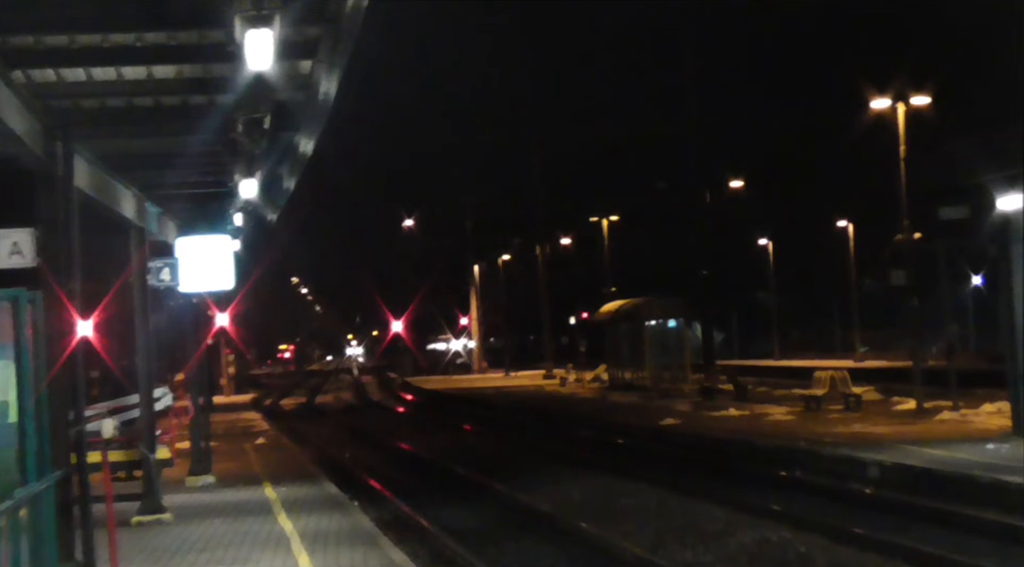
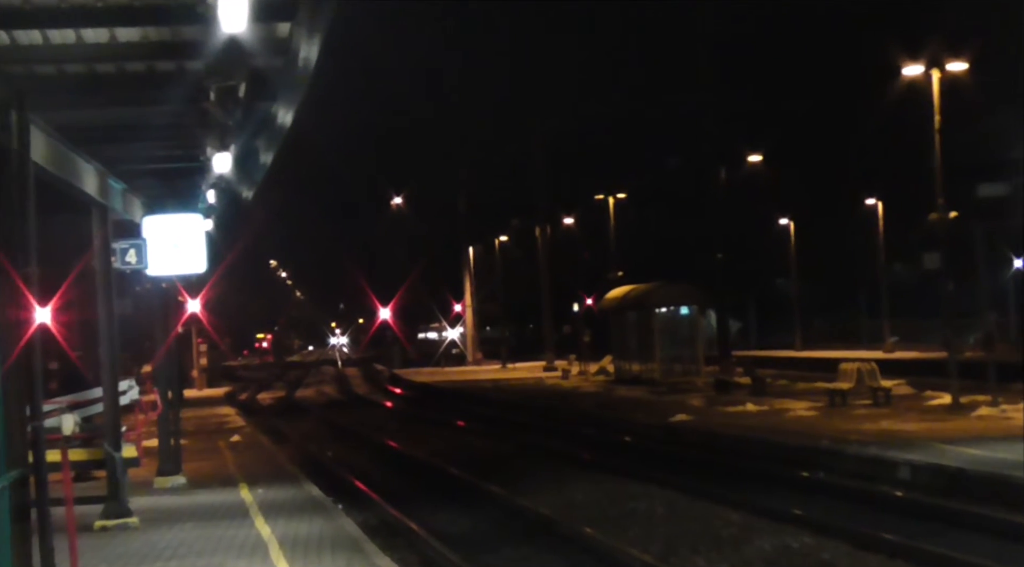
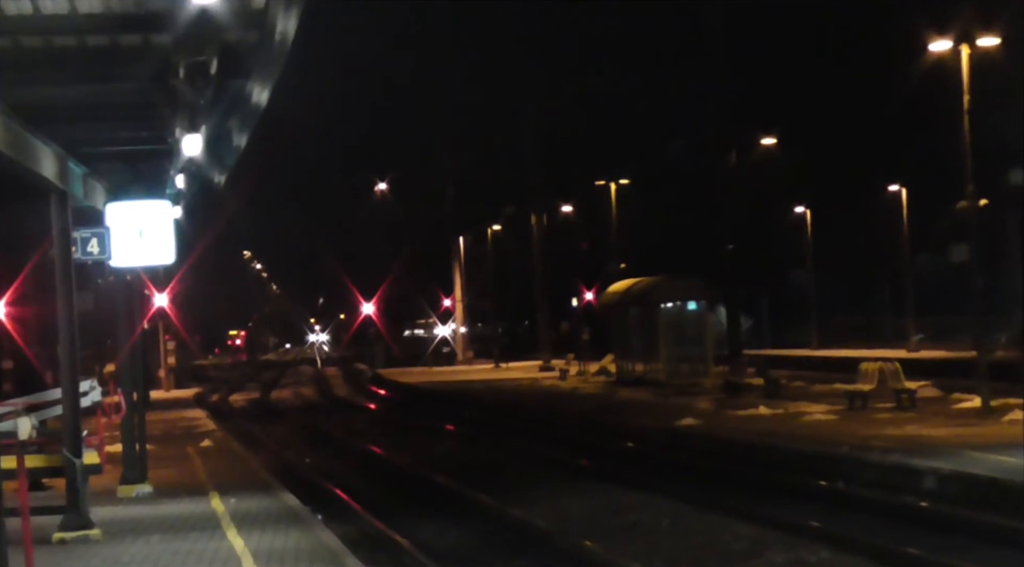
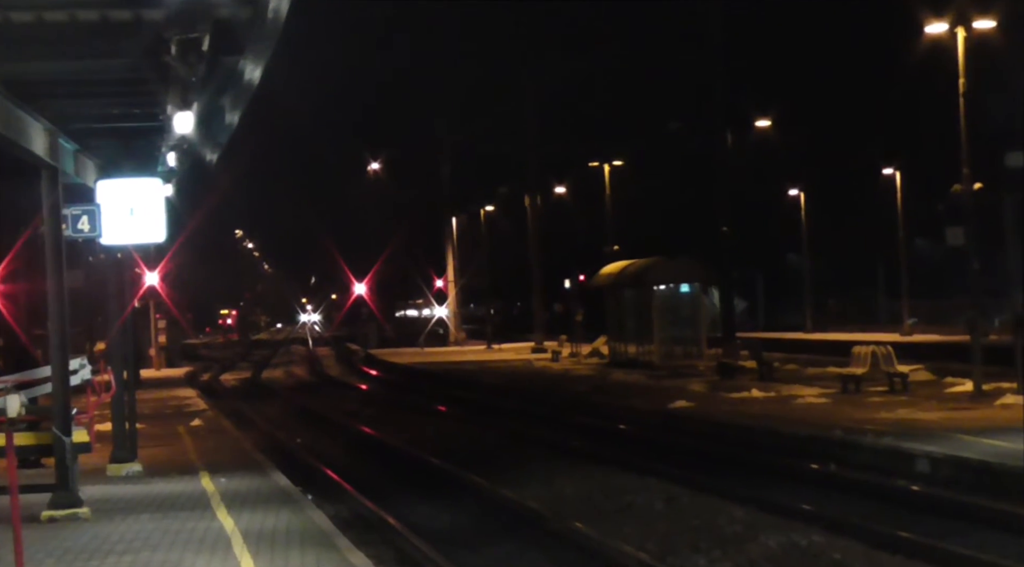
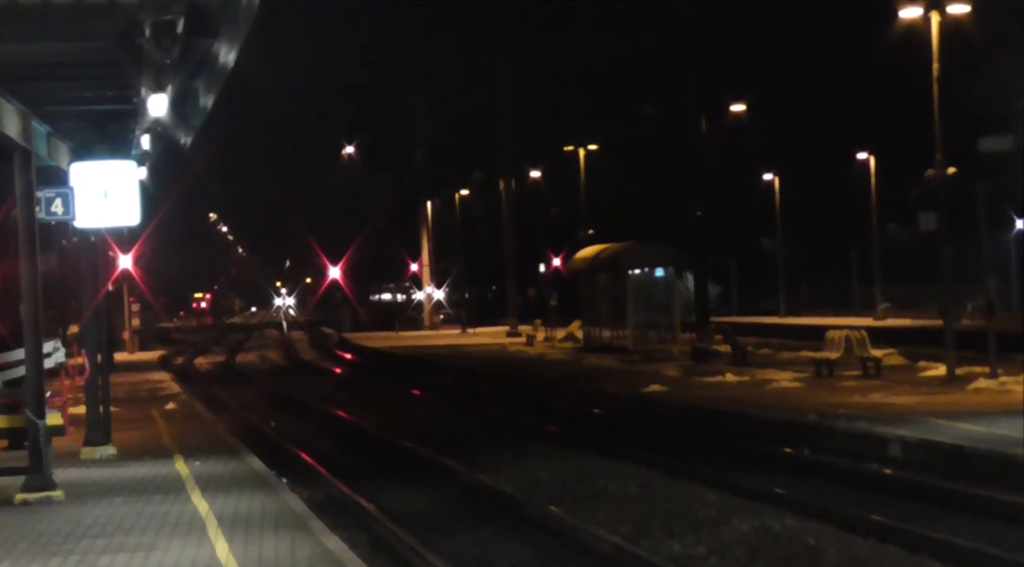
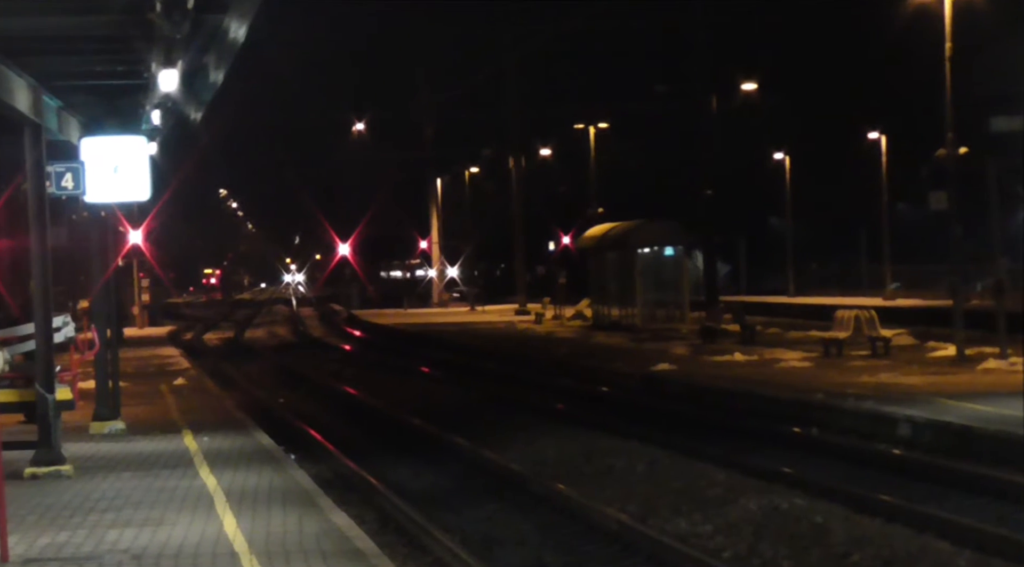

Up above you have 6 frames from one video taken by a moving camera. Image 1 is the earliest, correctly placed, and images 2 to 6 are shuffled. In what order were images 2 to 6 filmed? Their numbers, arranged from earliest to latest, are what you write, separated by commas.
2, 3, 4, 5, 6
